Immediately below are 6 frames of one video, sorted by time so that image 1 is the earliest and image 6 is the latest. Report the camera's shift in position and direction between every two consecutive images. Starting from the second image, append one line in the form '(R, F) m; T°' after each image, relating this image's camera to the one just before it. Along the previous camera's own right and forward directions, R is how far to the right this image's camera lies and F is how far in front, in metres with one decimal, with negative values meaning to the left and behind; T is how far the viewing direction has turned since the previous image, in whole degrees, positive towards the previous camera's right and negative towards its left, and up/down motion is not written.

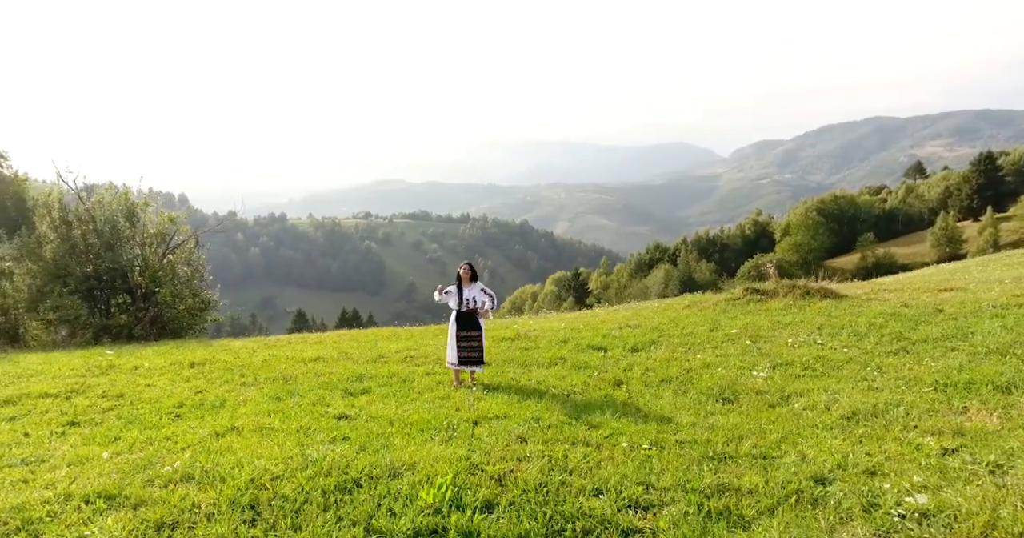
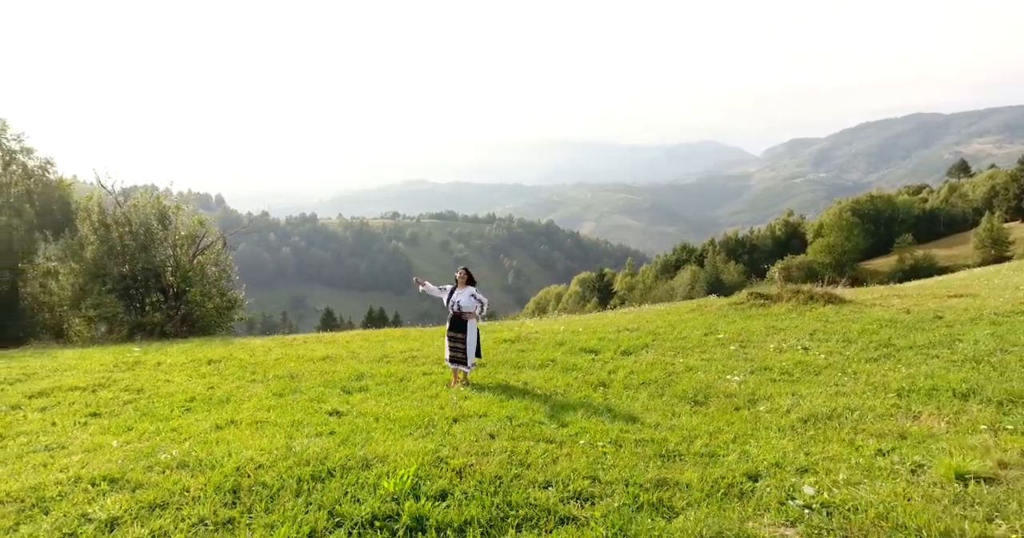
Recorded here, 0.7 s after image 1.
(+0.8, -0.7) m; -3°
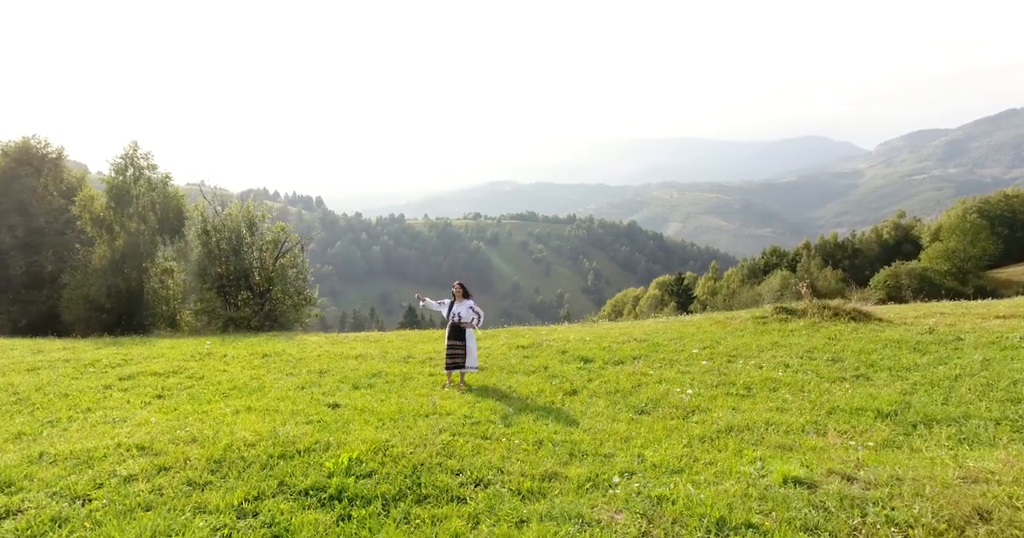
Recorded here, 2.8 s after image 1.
(+2.4, -1.6) m; -8°
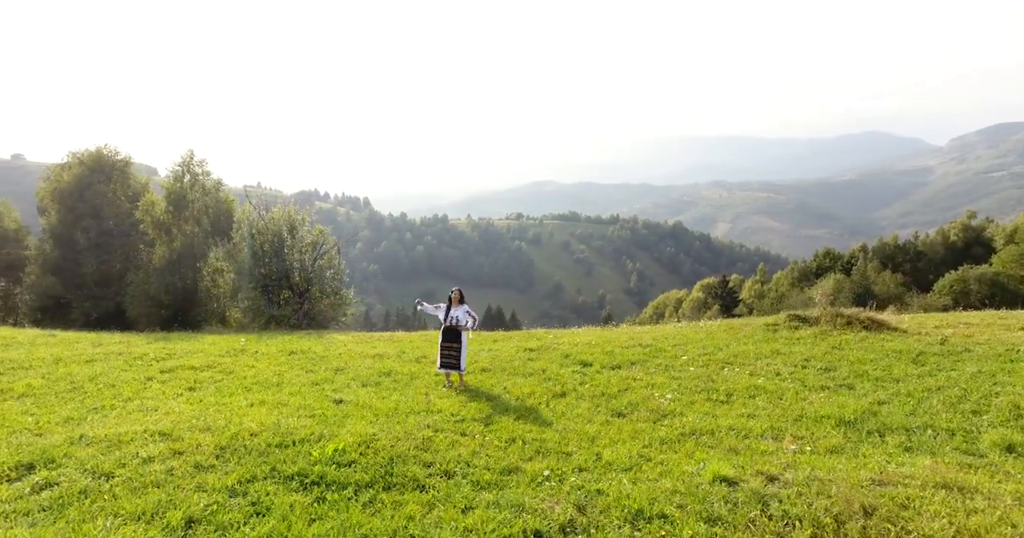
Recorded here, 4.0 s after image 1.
(+1.3, -1.0) m; -4°
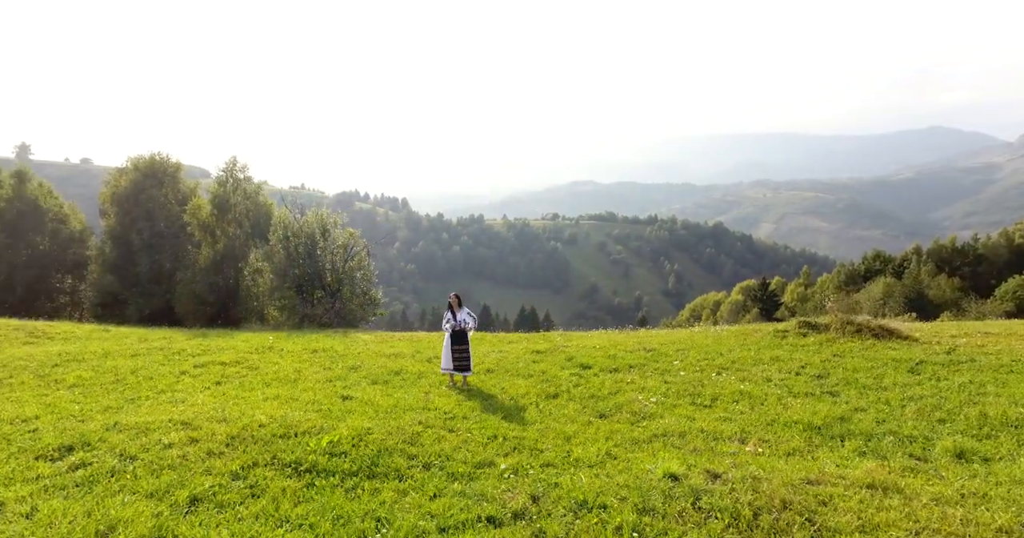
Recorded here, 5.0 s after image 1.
(+1.1, -1.0) m; -4°
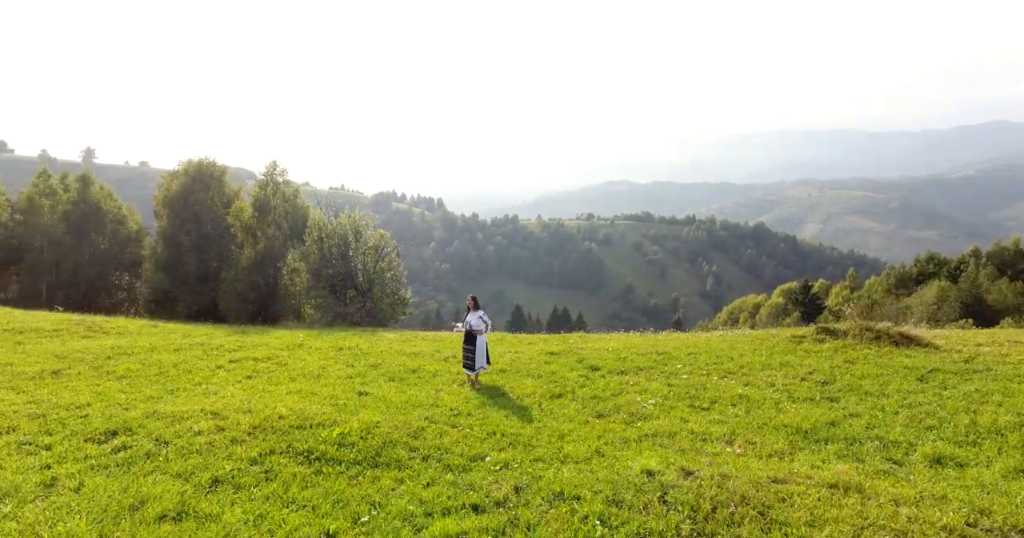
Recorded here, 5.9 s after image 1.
(+0.8, -0.8) m; -4°
